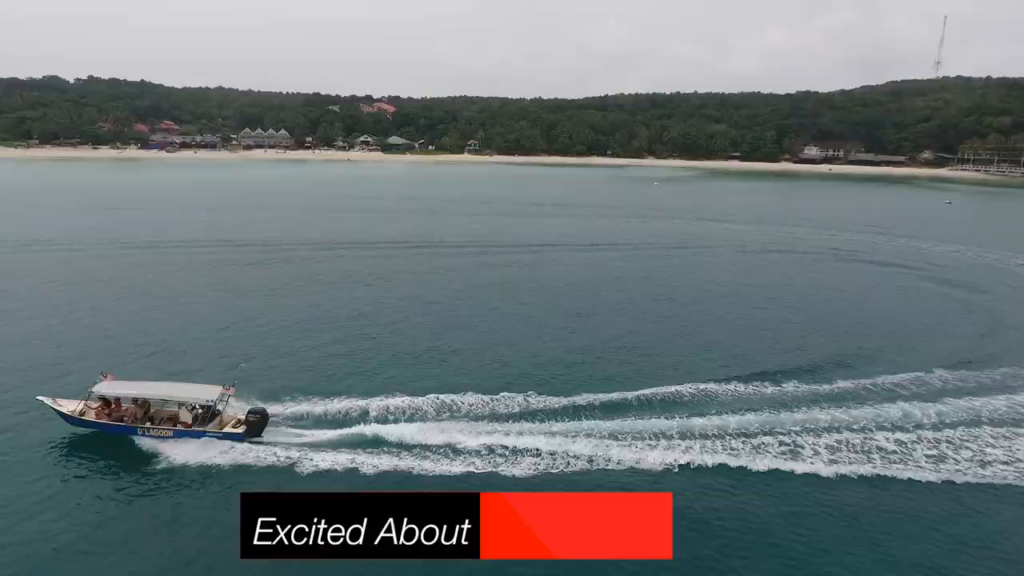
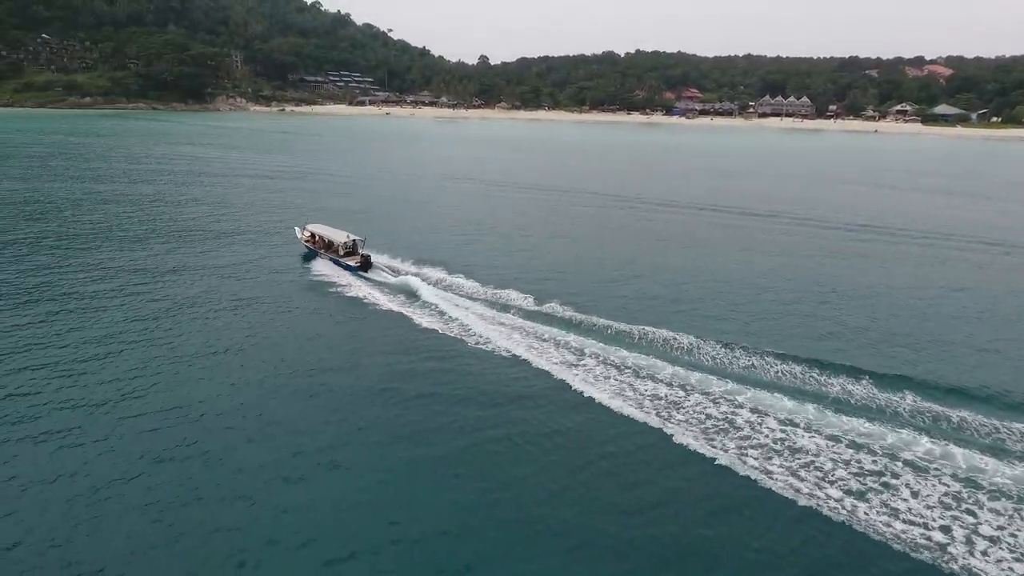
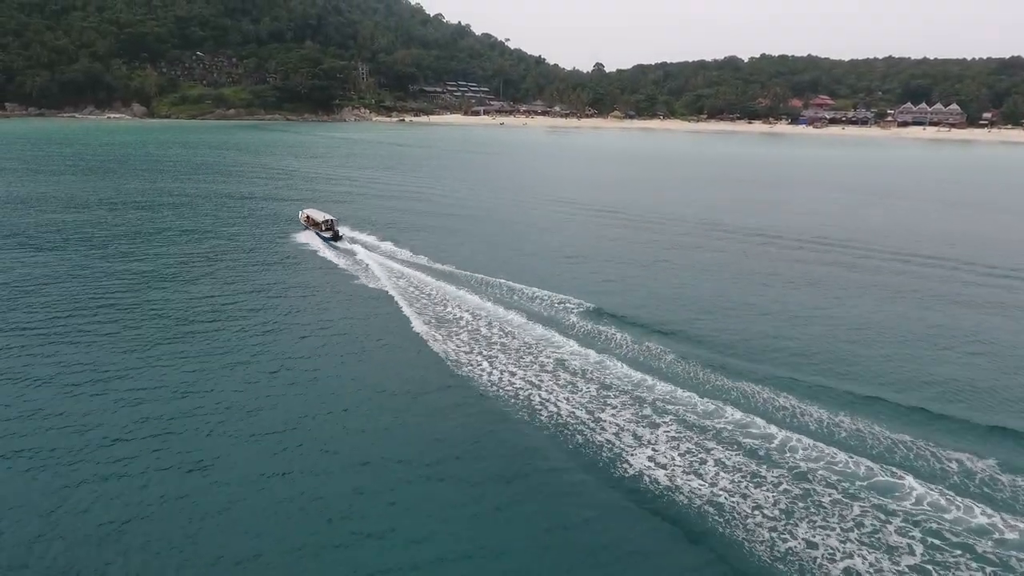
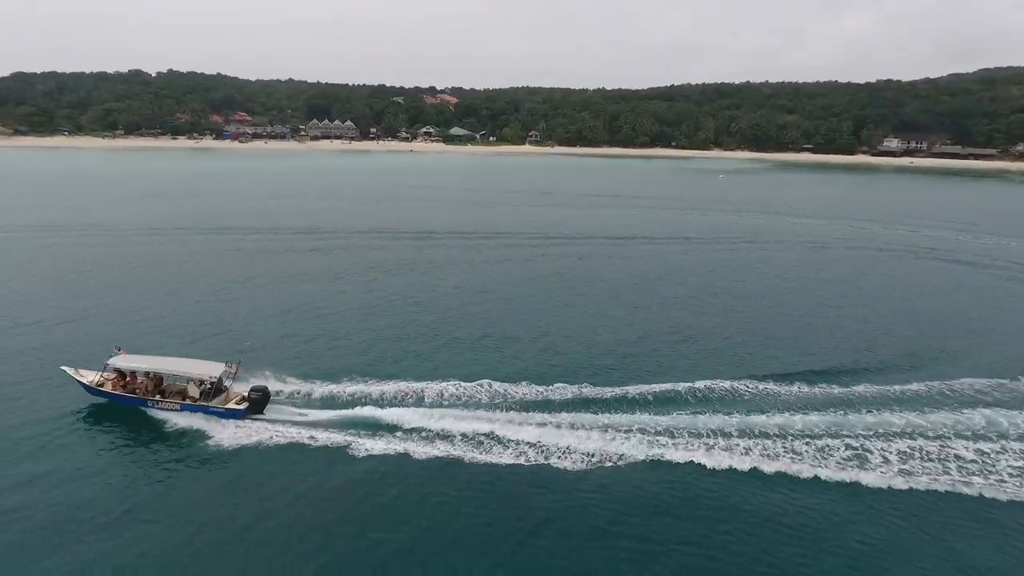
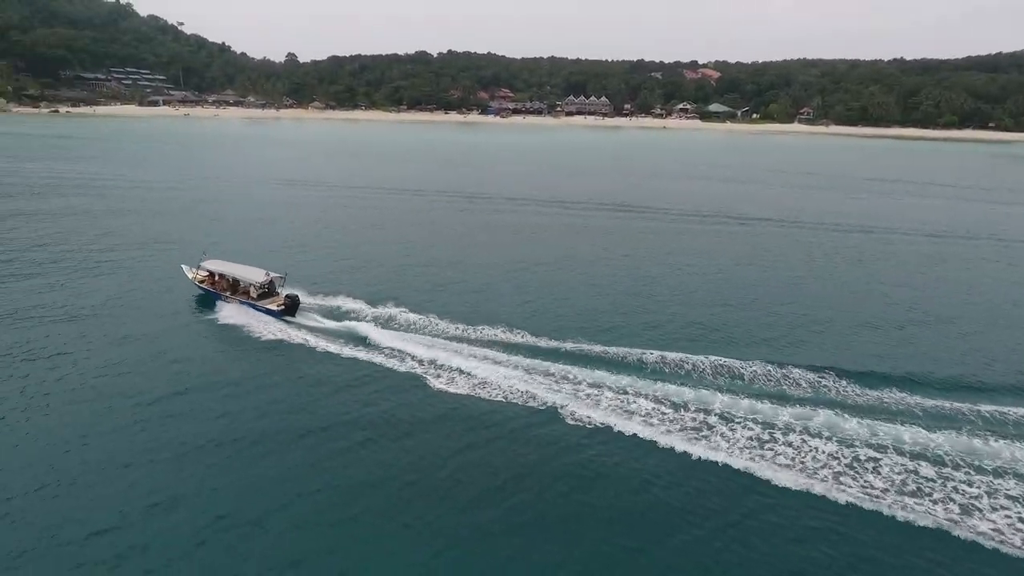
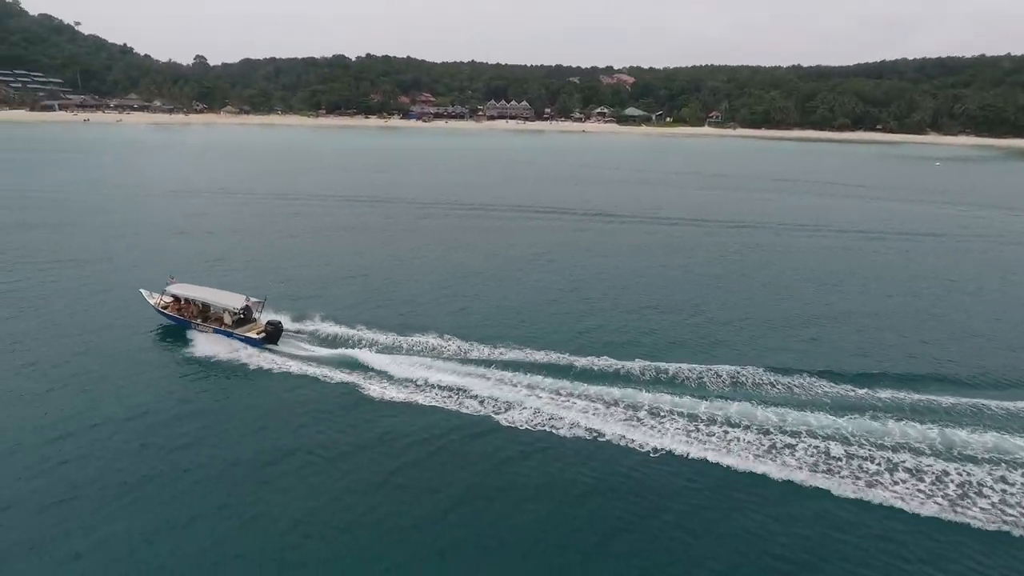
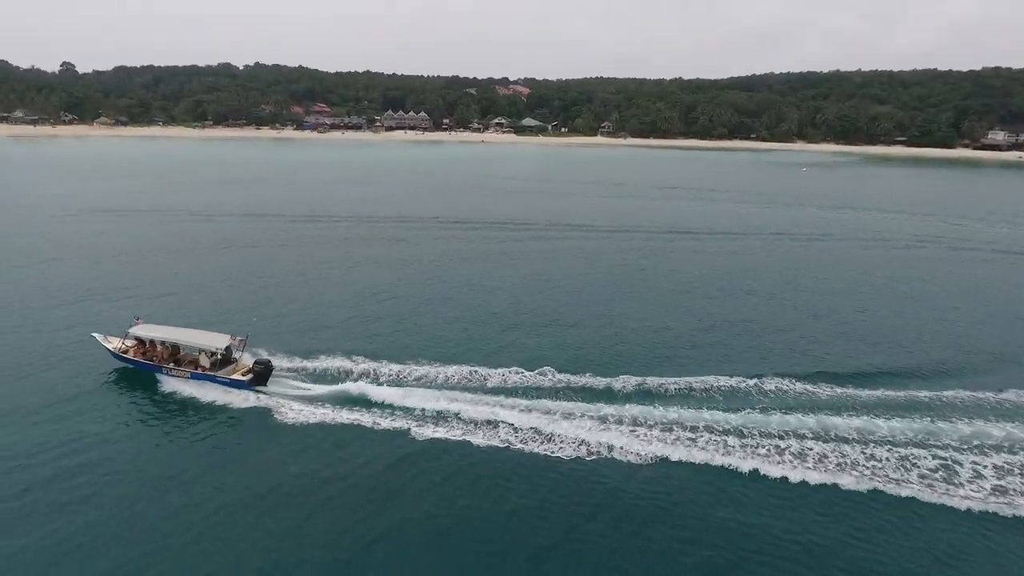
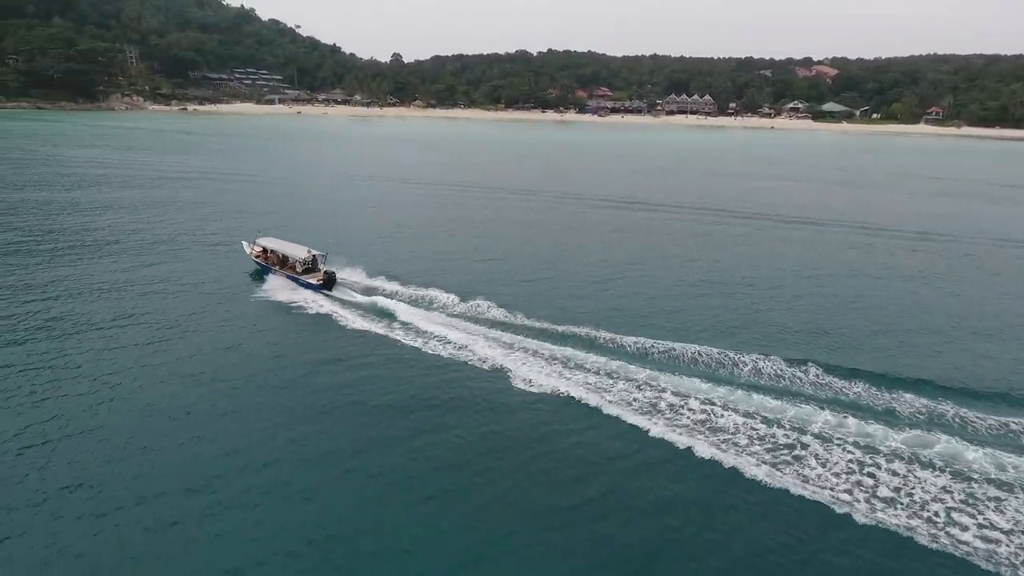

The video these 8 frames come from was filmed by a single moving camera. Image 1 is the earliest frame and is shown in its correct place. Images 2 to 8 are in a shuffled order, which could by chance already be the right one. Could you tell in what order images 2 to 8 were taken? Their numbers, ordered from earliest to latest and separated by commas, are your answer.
4, 7, 6, 5, 8, 2, 3
